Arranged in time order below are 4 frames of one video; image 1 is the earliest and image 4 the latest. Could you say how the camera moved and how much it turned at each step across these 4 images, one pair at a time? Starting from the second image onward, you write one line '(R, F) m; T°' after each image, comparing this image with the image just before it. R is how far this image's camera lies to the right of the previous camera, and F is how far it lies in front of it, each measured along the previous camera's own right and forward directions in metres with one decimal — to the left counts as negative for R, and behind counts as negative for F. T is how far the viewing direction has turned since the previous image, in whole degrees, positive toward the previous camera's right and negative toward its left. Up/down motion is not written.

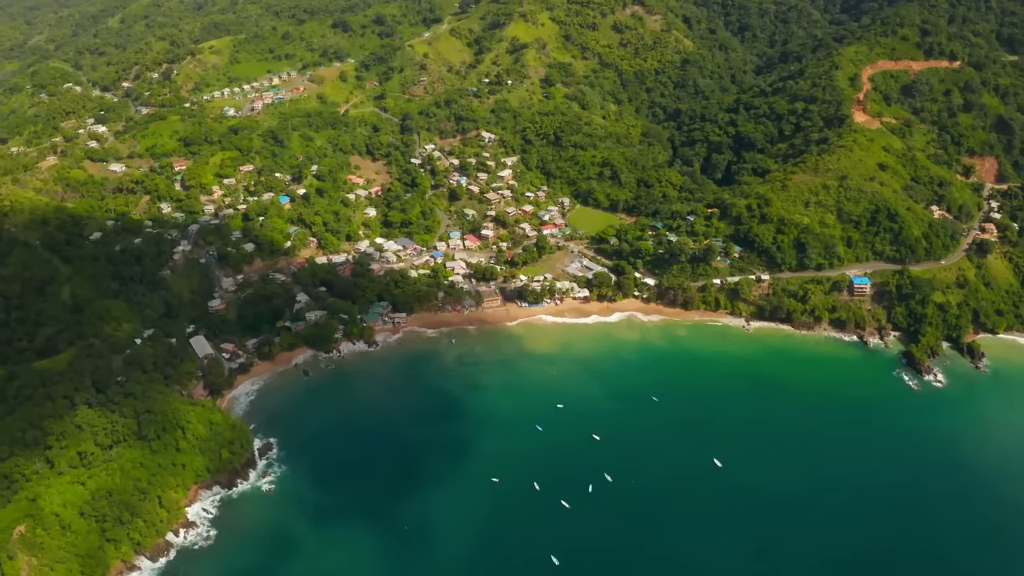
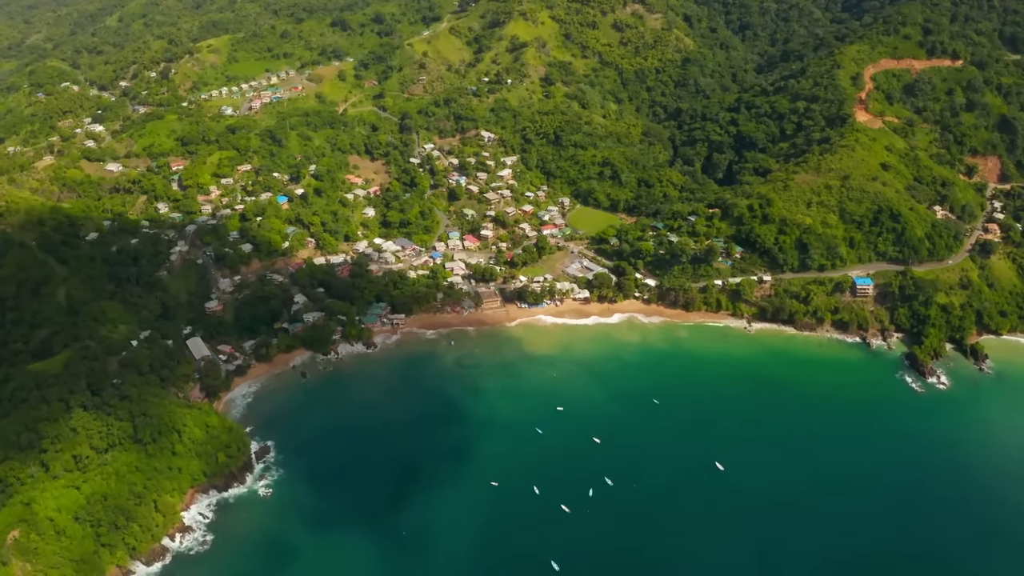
(0.0, +0.5) m; 0°
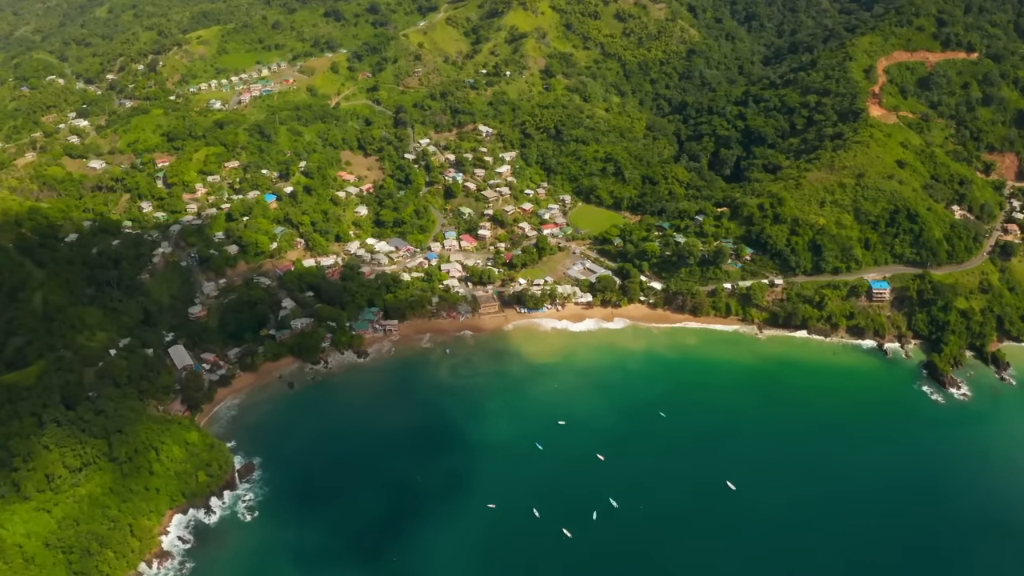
(0.0, +2.8) m; 0°
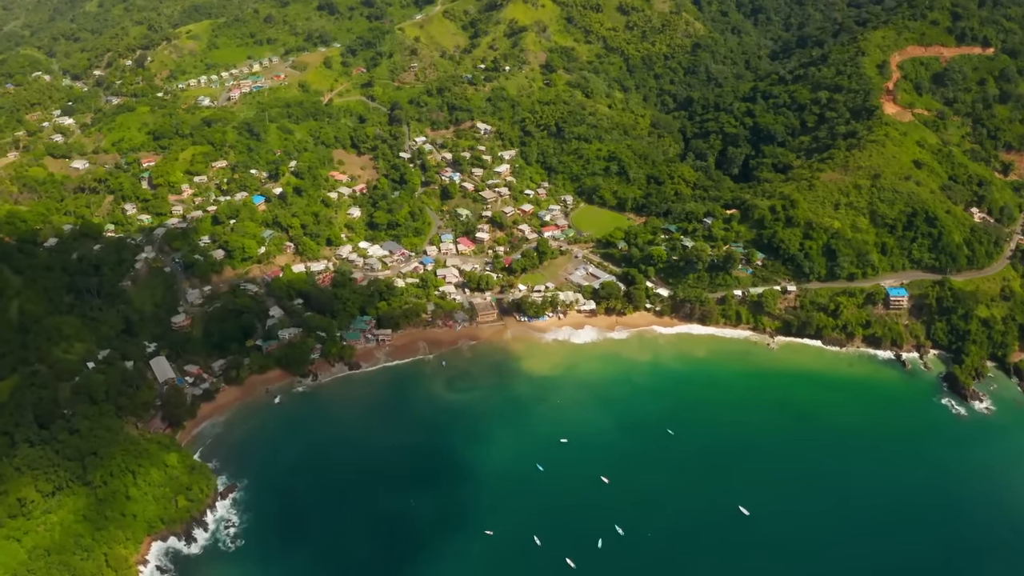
(0.0, +2.6) m; 0°
